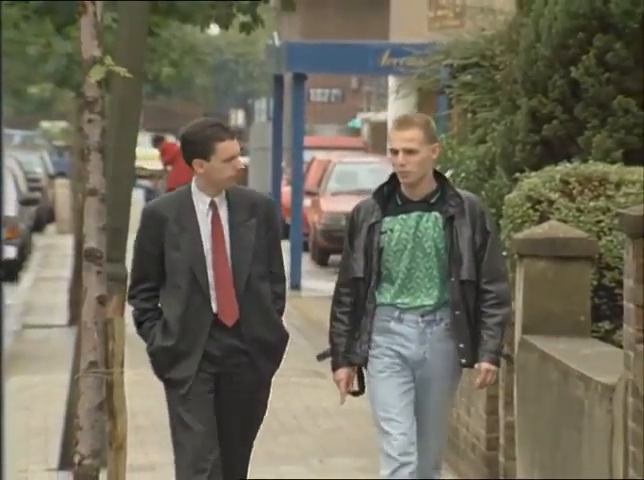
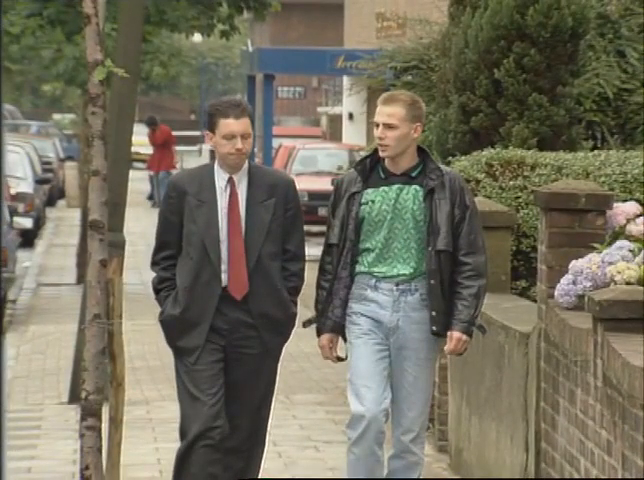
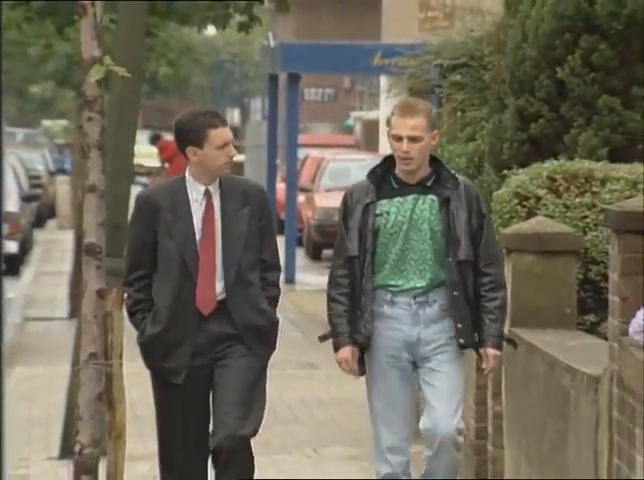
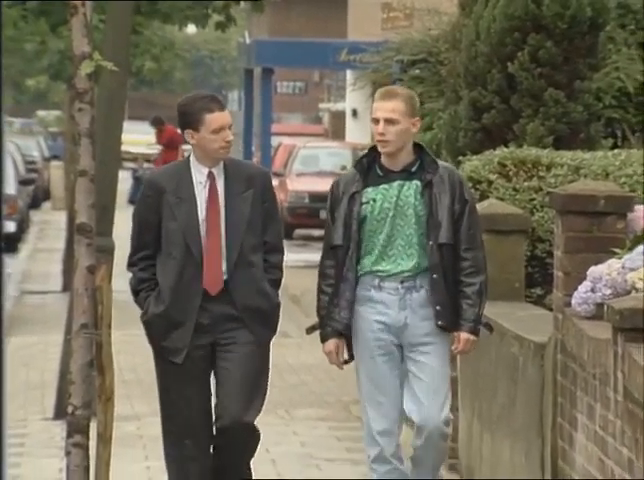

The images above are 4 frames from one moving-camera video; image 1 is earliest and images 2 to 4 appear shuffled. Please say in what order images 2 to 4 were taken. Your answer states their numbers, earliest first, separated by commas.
3, 4, 2
